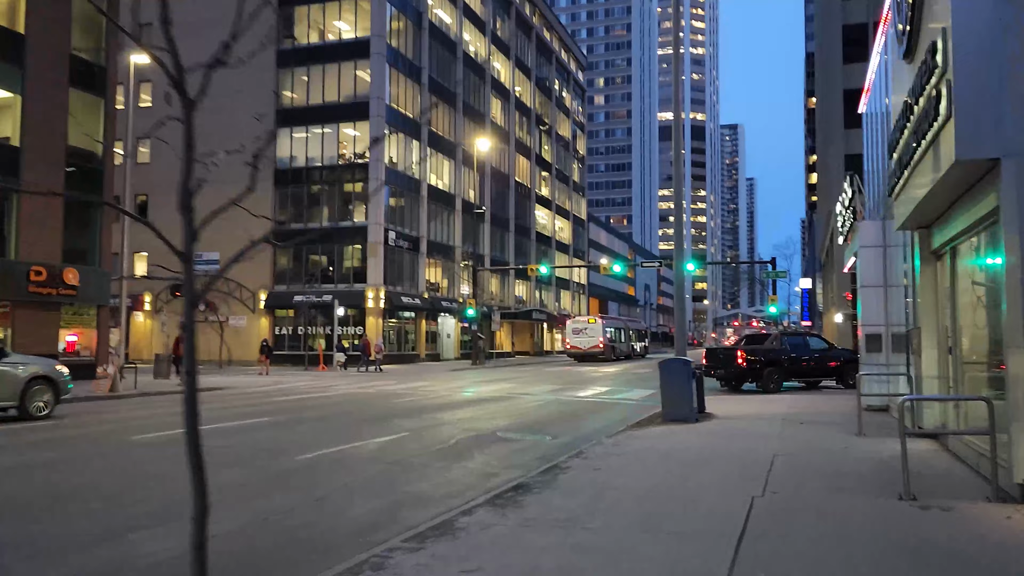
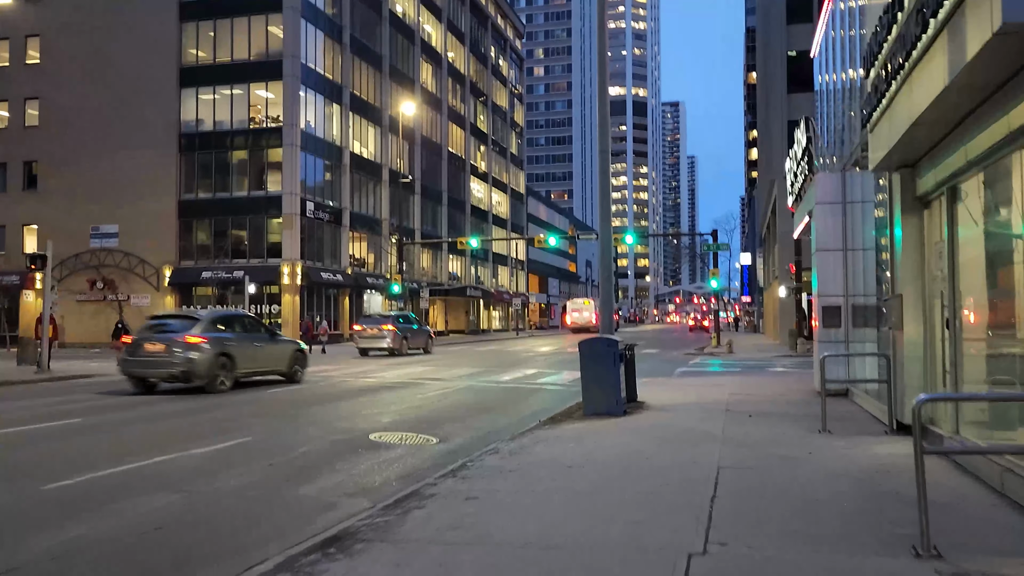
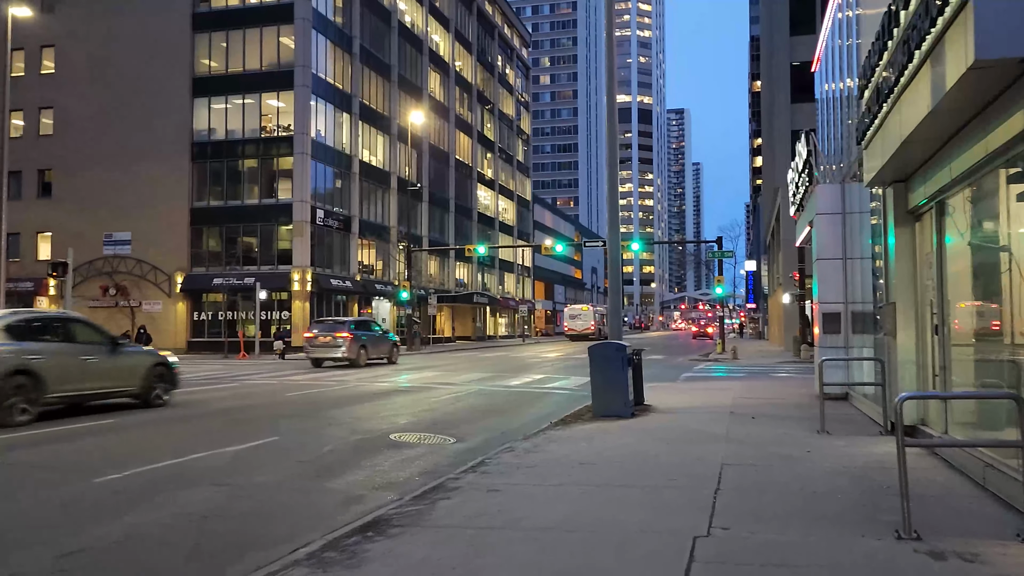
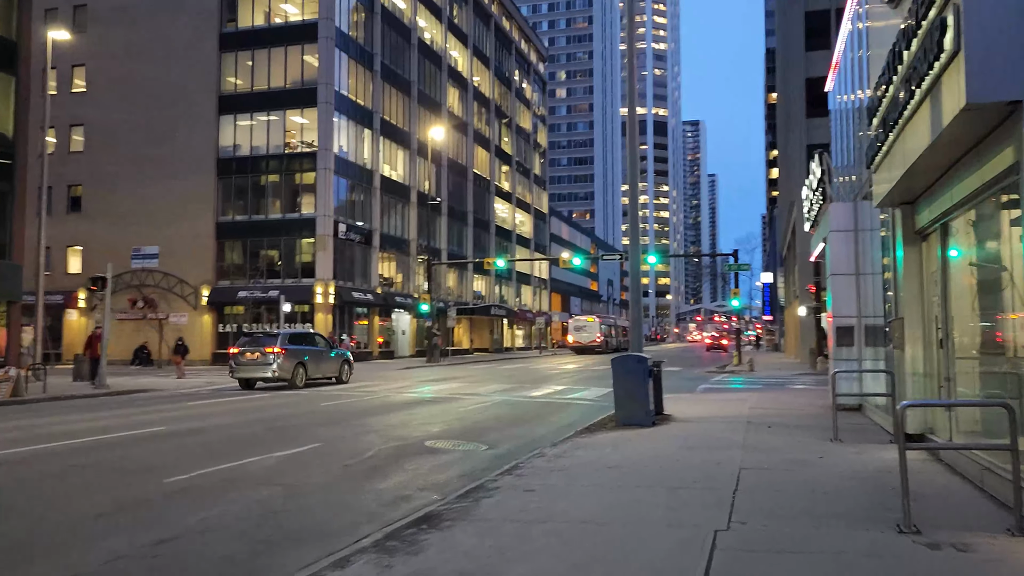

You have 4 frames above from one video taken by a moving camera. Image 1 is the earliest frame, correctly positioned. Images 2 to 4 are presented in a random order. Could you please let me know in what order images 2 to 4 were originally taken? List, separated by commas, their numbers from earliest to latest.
4, 3, 2
